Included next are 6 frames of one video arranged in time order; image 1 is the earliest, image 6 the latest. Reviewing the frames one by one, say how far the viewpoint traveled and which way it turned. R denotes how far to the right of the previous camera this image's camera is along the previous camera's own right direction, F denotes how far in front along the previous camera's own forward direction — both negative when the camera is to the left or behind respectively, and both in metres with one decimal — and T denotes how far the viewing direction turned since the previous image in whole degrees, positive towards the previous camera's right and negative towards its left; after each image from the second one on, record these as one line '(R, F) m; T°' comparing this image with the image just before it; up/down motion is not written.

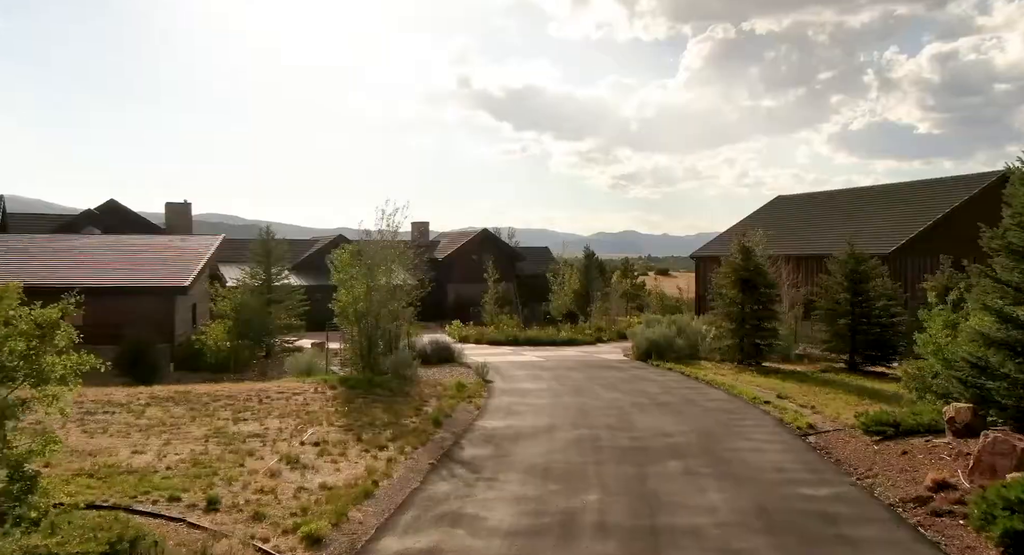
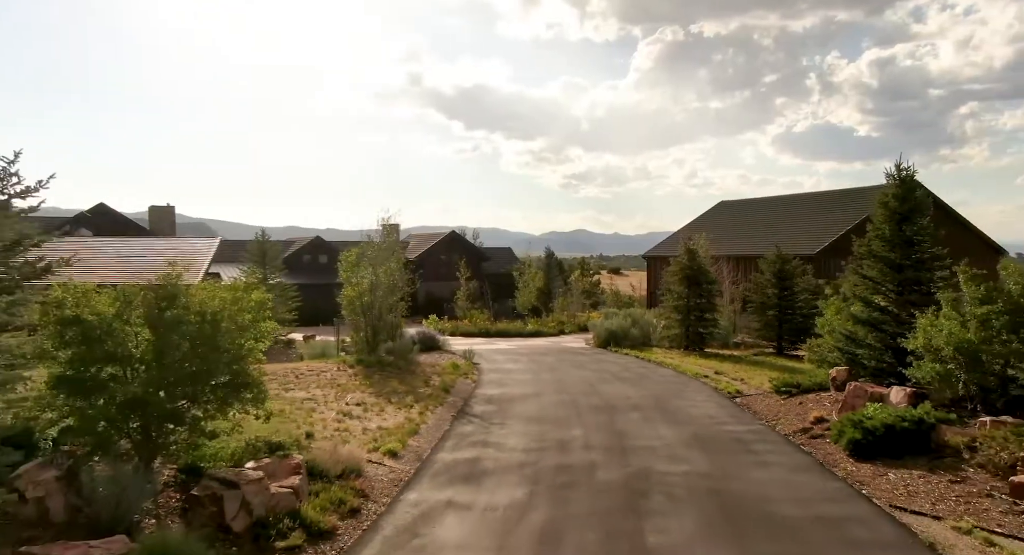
(-0.9, -3.1) m; +4°
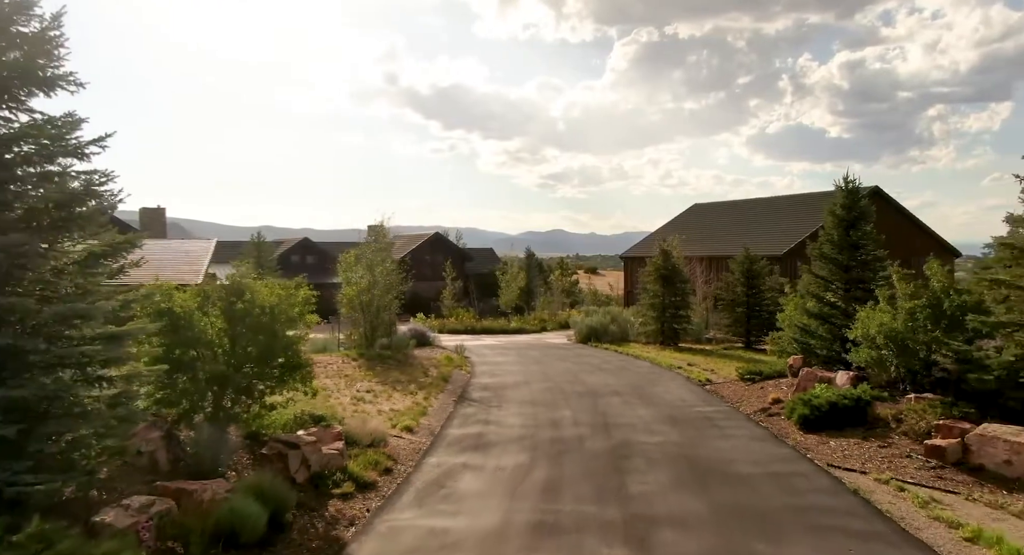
(-0.4, -1.5) m; +2°
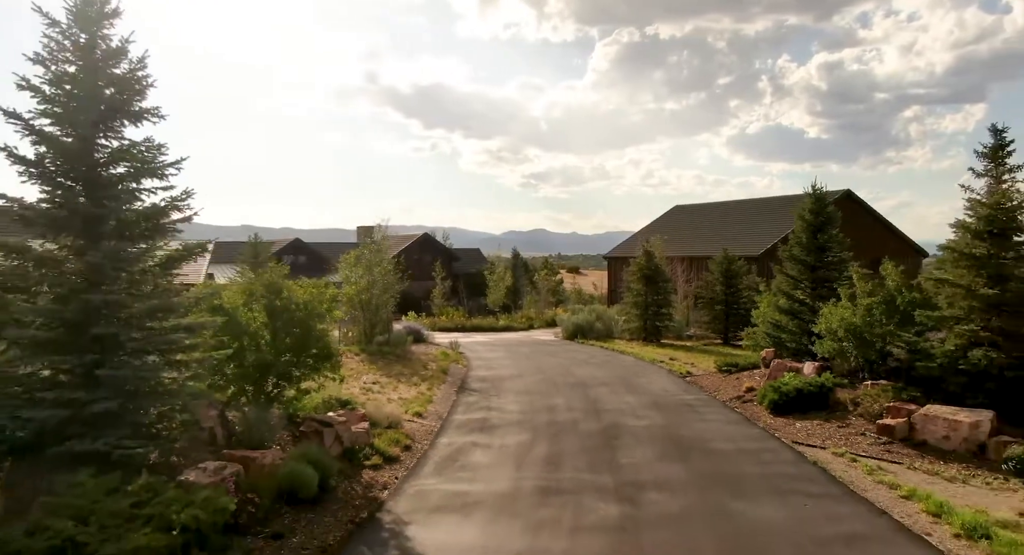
(-0.3, -1.2) m; +2°
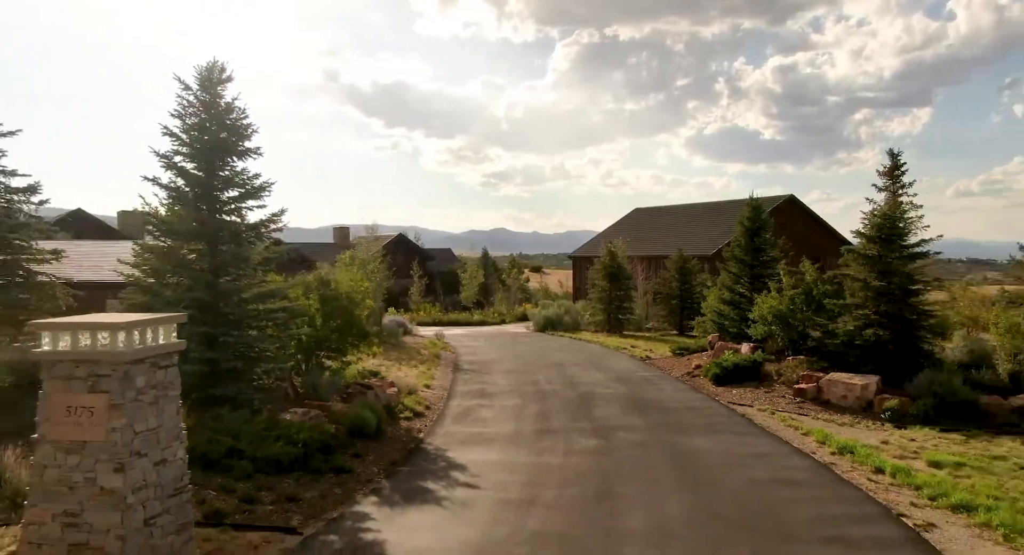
(-0.7, -2.7) m; +3°
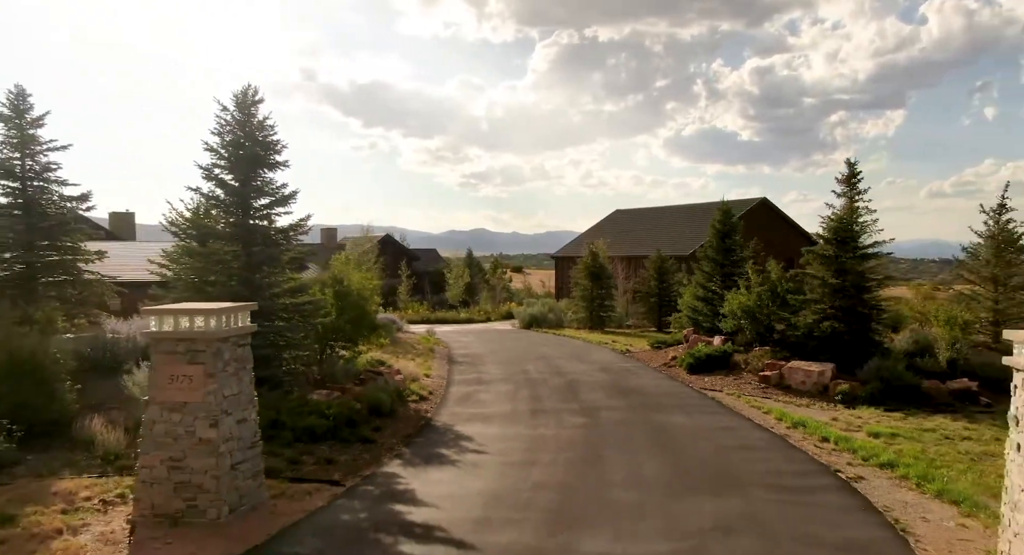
(-0.3, -1.4) m; +2°
